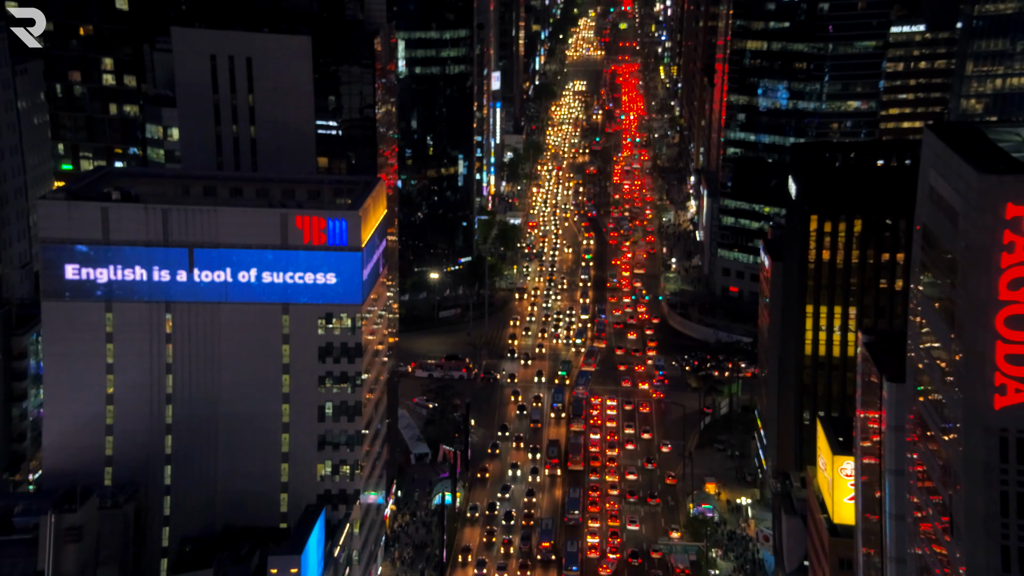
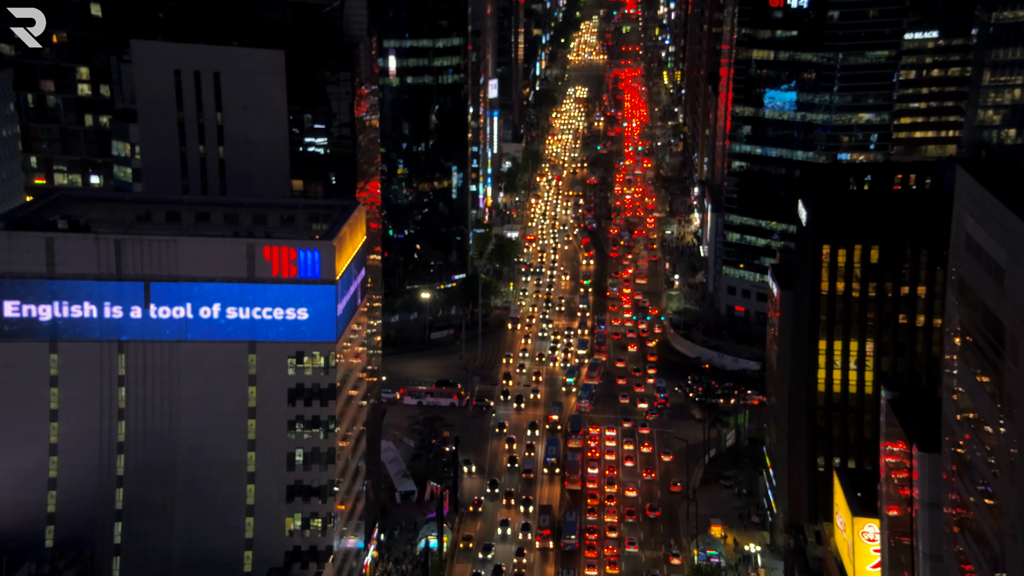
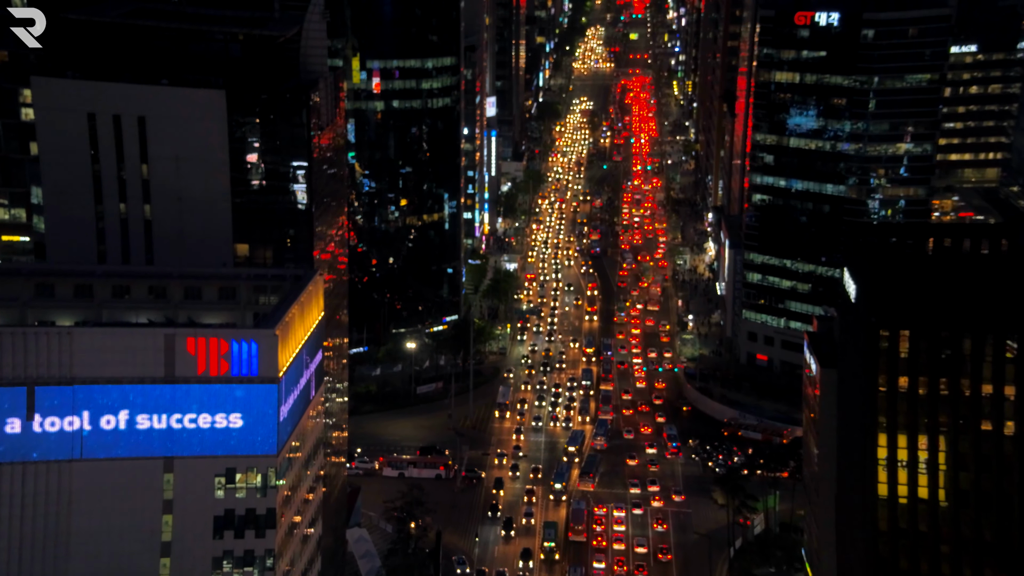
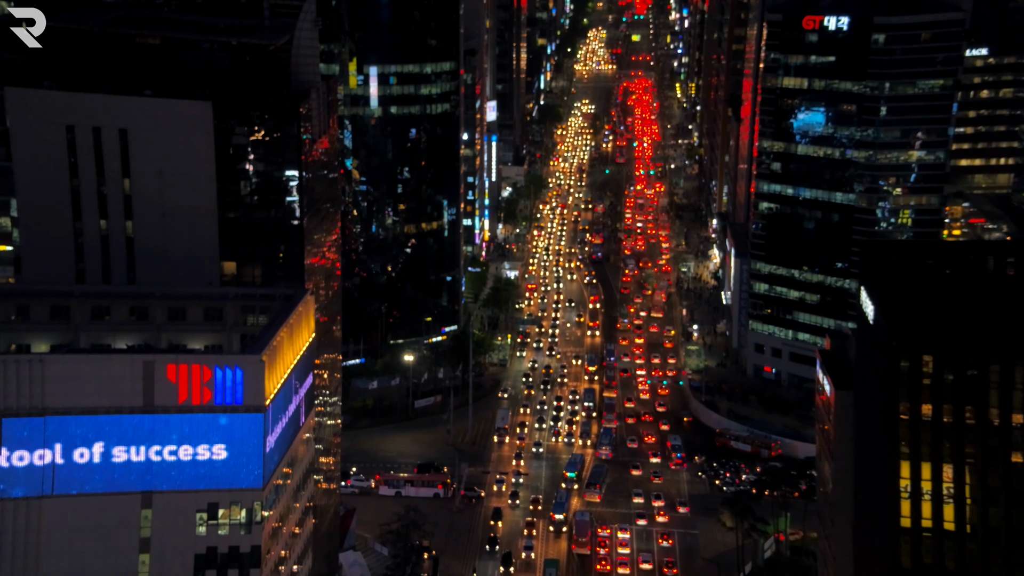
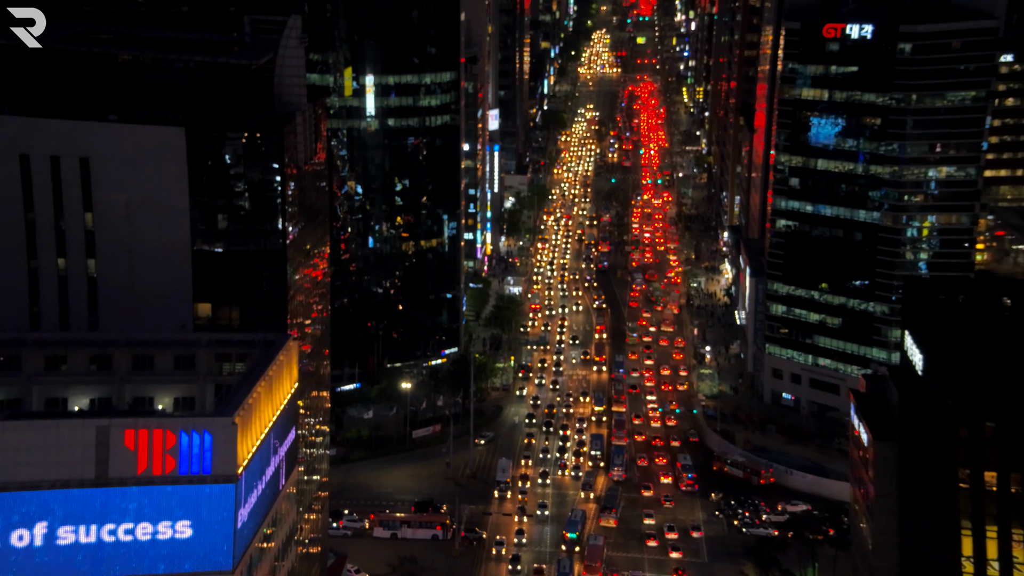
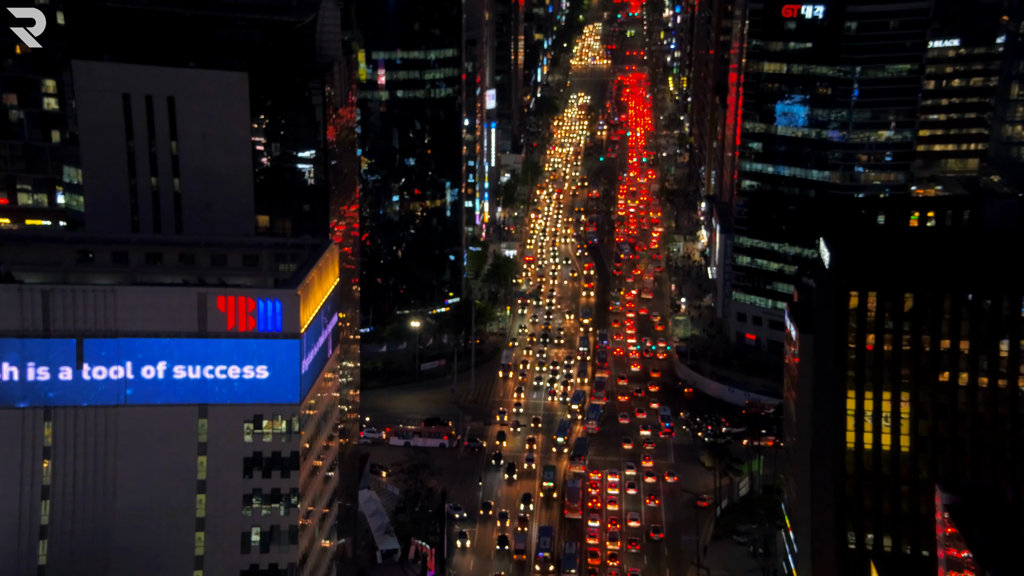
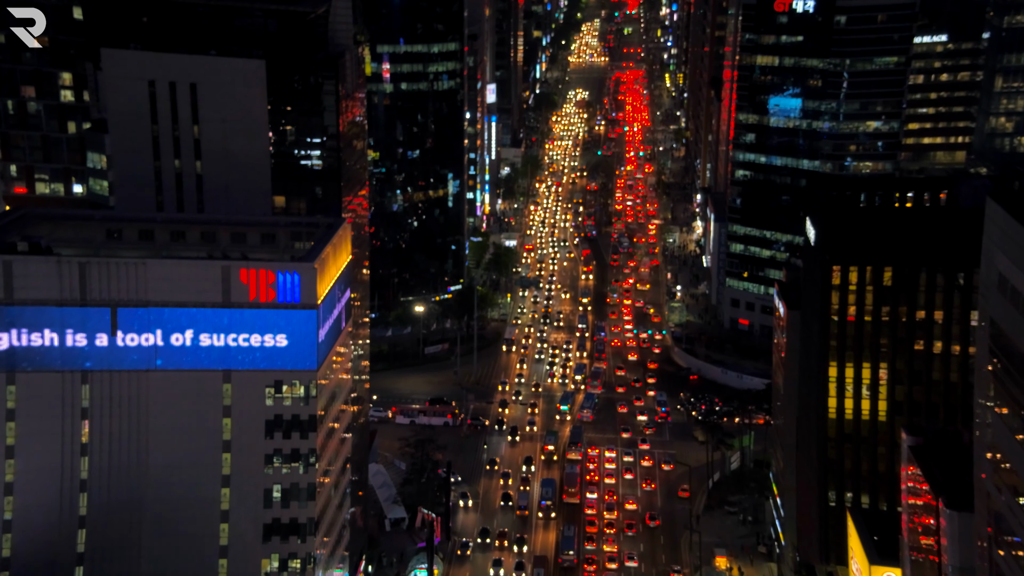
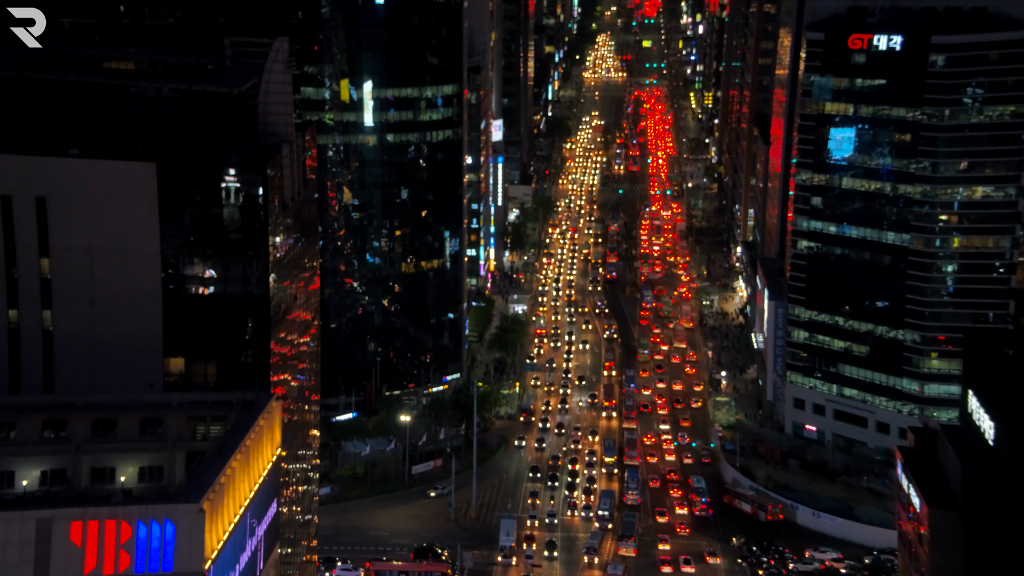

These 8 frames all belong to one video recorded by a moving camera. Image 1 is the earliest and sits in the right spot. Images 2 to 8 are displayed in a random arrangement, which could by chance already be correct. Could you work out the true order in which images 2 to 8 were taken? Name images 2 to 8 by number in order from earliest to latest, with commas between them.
2, 7, 6, 3, 4, 5, 8
